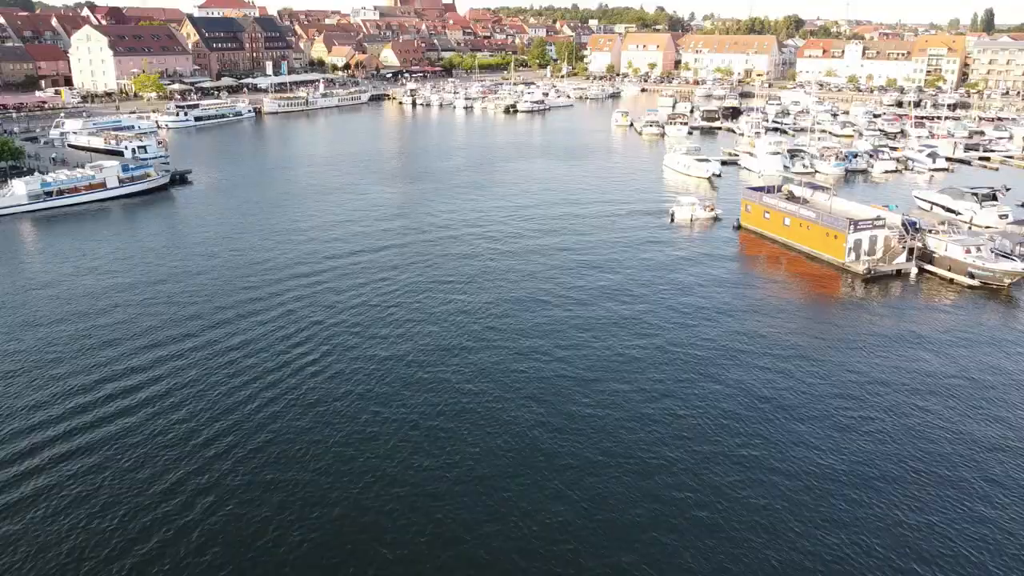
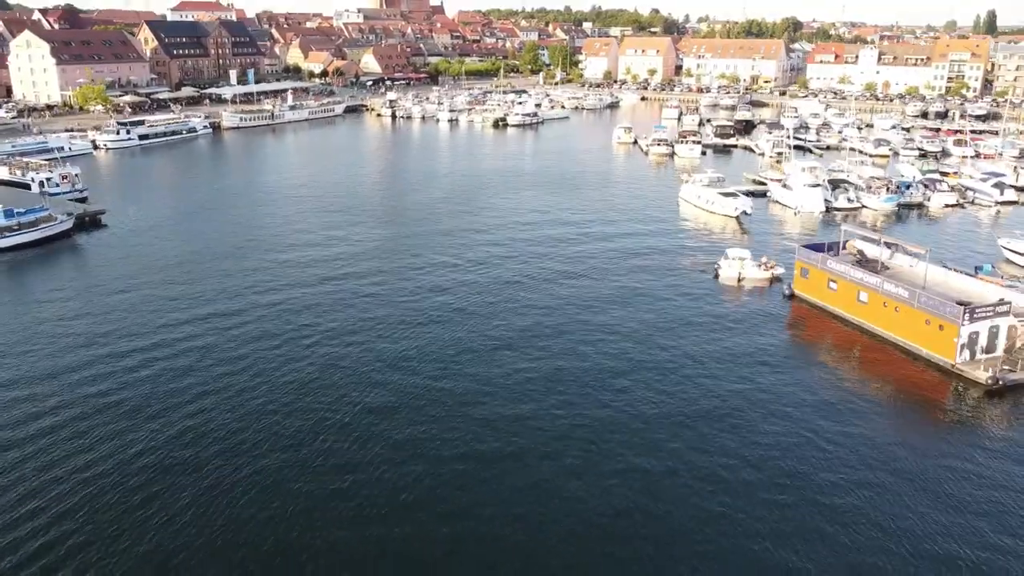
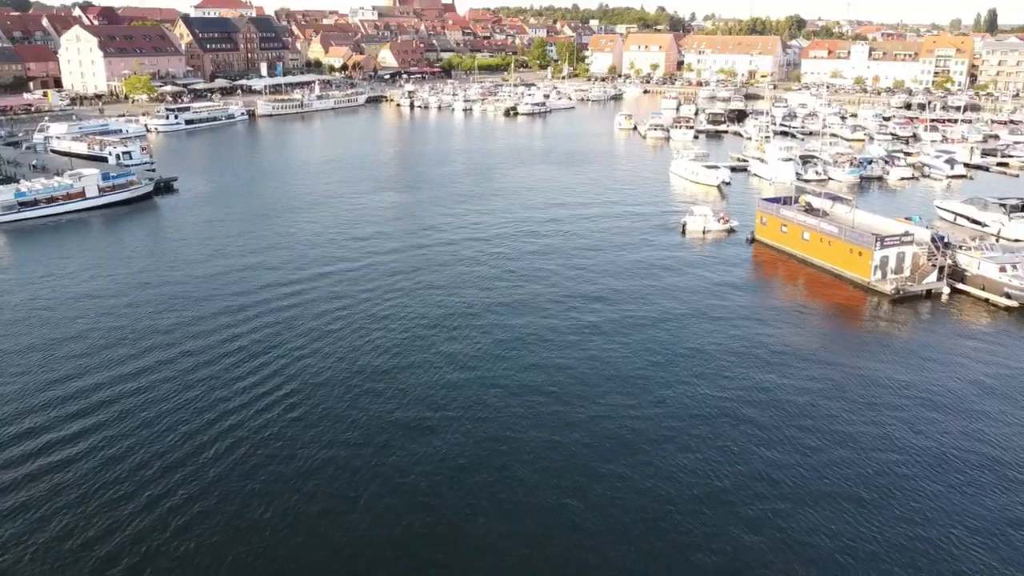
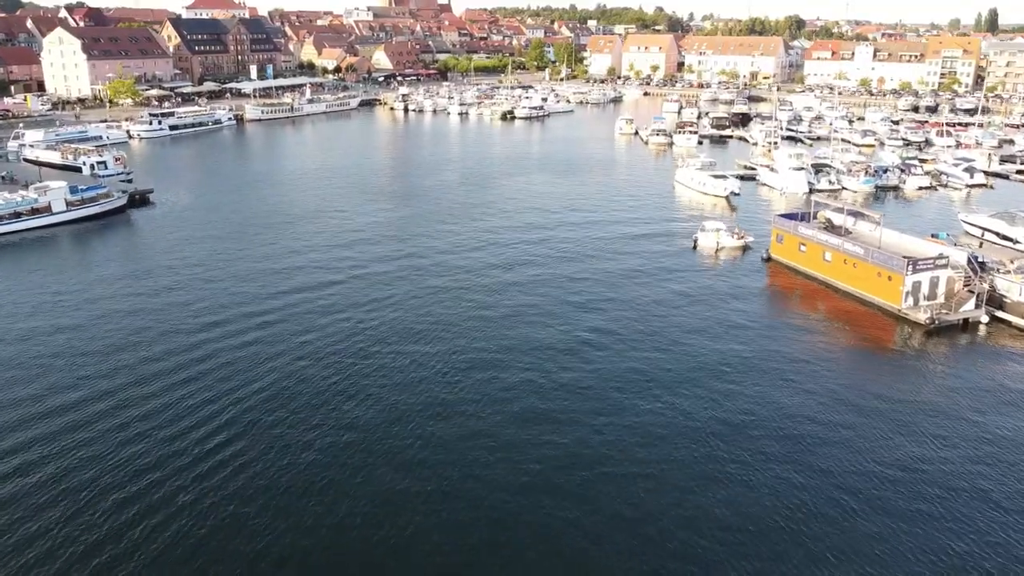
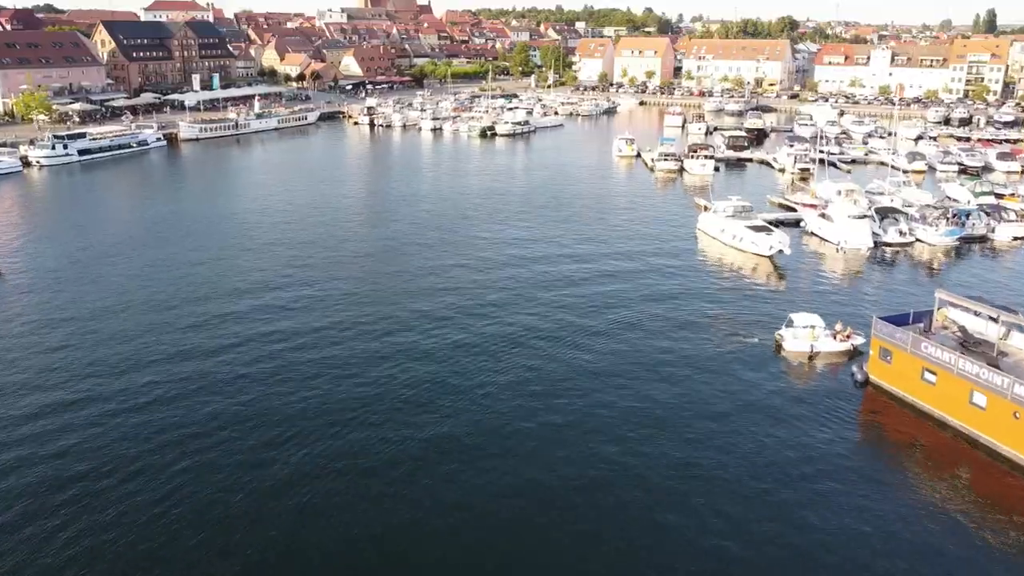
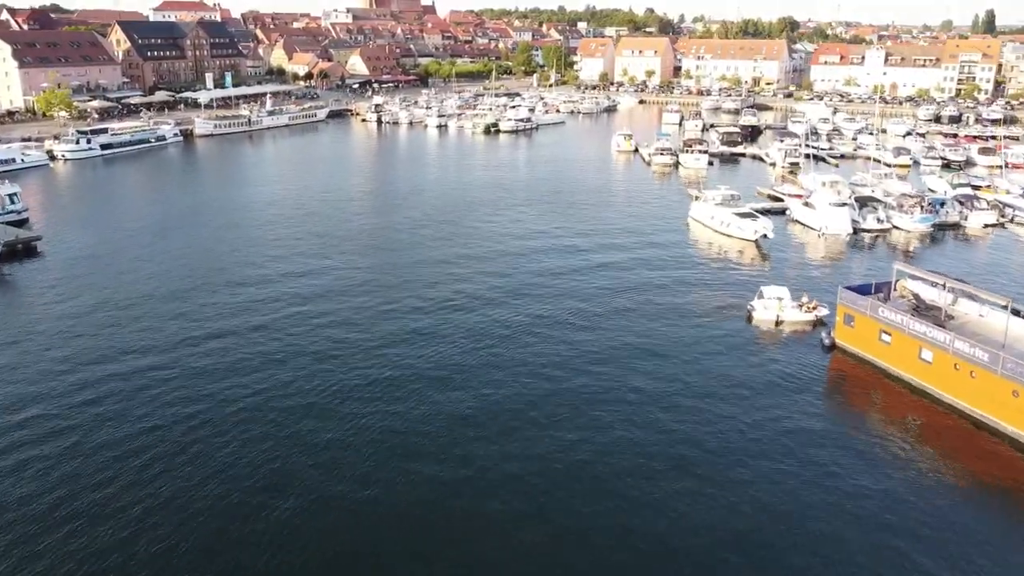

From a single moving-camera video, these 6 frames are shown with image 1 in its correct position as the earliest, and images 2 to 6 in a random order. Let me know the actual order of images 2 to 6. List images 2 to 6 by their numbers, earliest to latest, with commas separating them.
3, 4, 2, 6, 5
